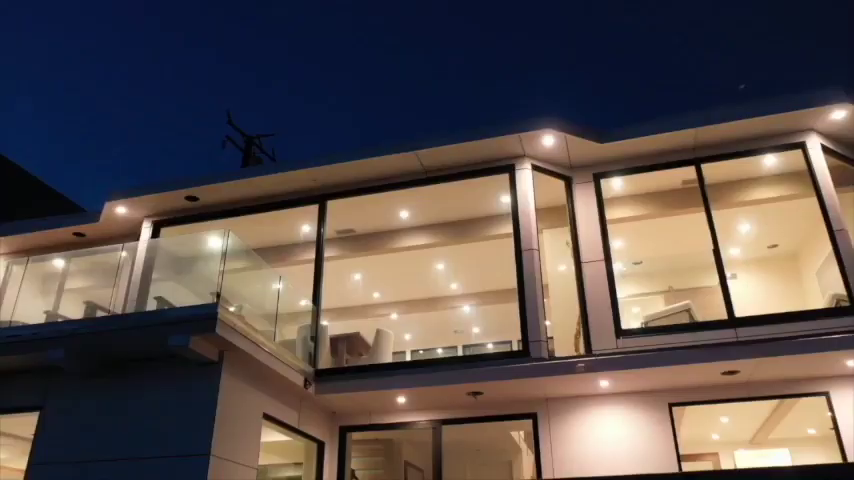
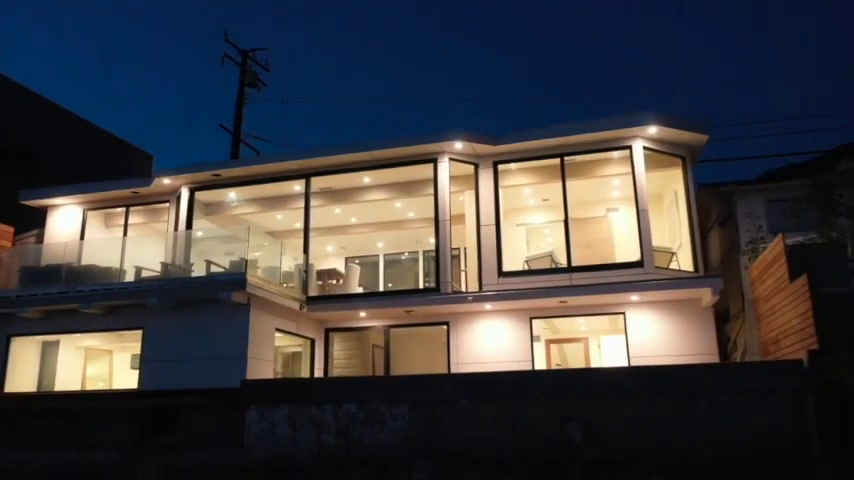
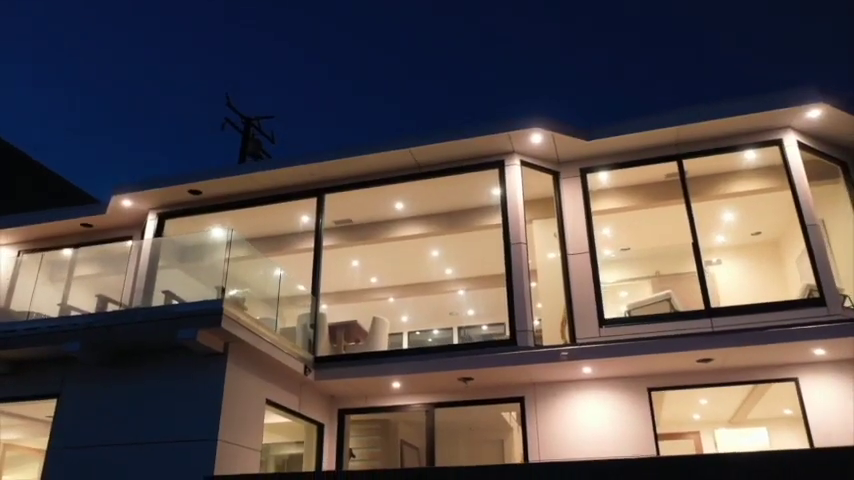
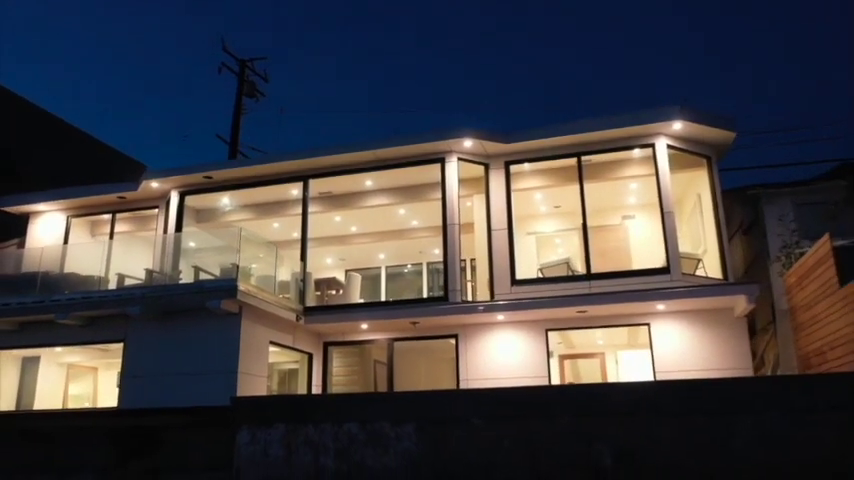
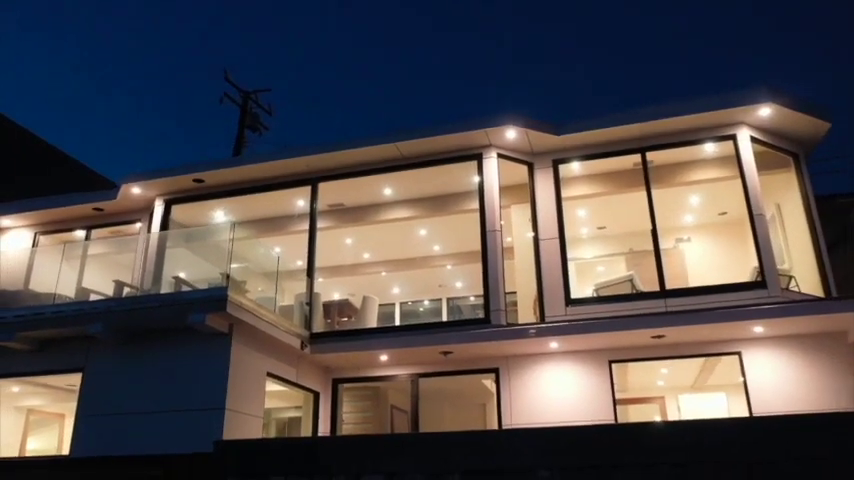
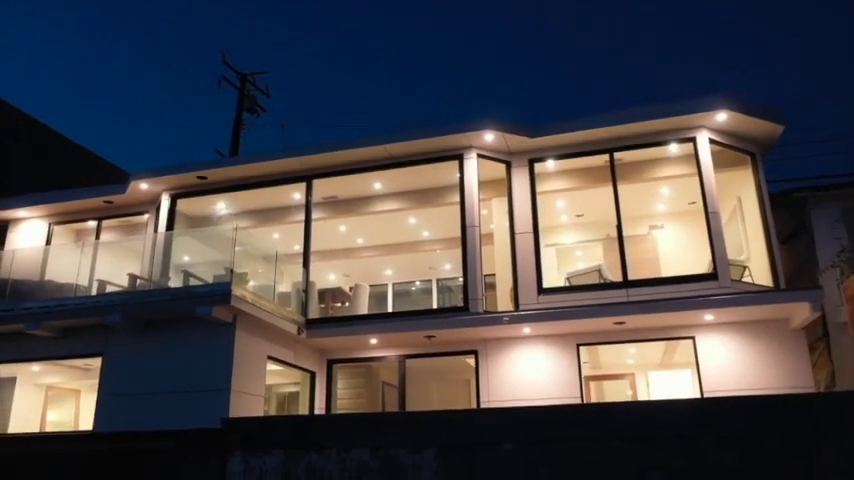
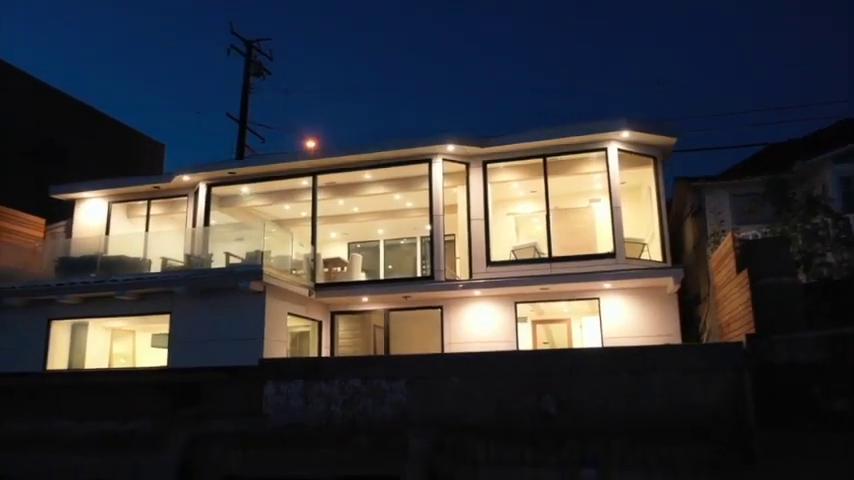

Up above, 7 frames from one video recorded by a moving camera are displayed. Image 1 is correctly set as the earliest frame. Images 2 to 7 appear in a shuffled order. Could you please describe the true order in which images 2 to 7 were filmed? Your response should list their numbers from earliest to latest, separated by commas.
3, 5, 6, 4, 2, 7
